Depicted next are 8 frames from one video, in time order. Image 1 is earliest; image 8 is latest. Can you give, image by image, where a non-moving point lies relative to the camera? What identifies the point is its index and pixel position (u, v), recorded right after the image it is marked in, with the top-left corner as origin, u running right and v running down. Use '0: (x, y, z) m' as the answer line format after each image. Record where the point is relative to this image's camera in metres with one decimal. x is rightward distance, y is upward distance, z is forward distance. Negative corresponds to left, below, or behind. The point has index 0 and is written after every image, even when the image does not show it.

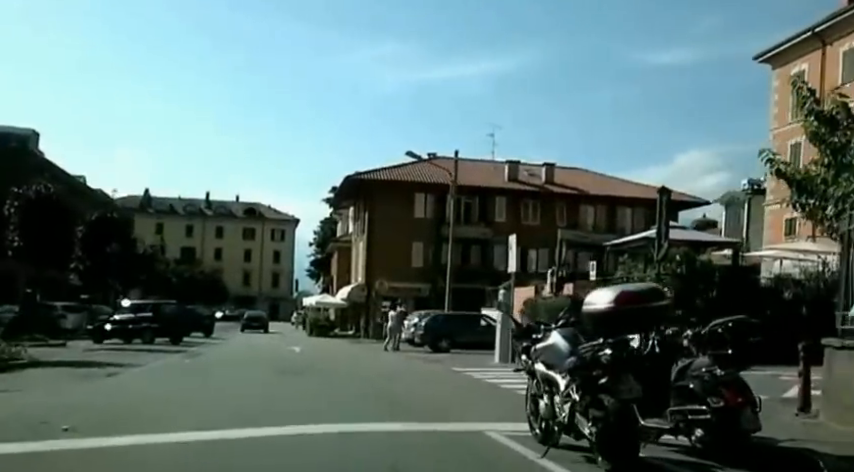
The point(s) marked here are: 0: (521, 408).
0: (+1.8, -3.0, +16.1) m
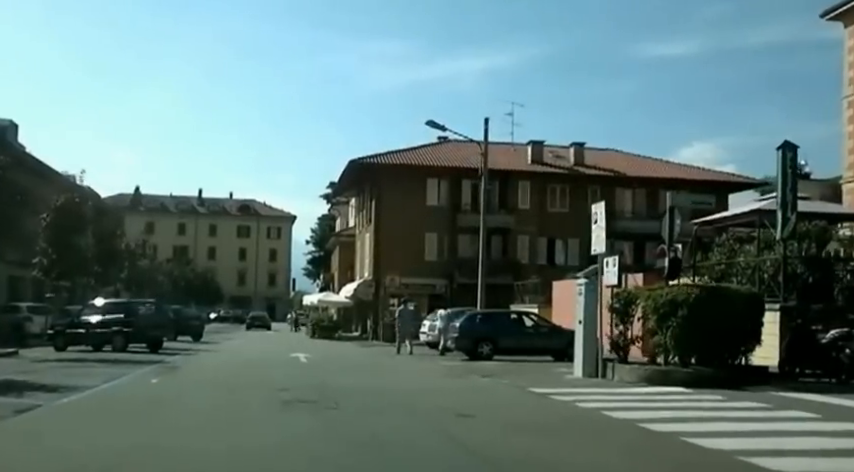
0: (+3.0, -2.4, +9.1) m
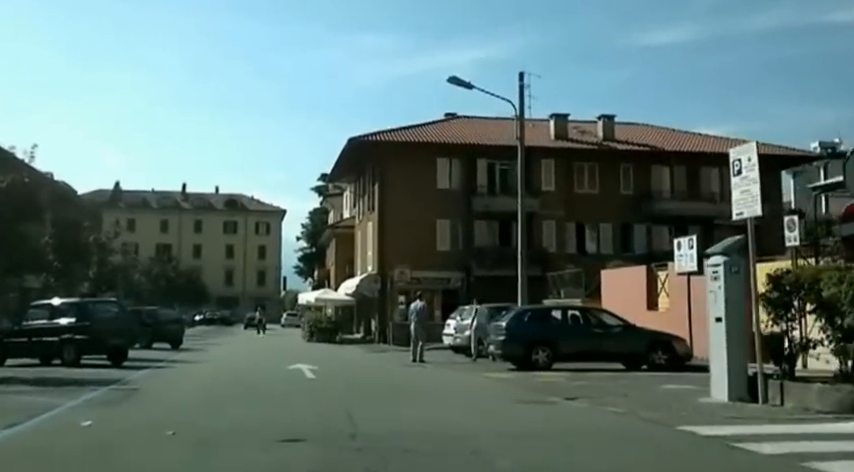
0: (+4.2, -1.8, +2.8) m
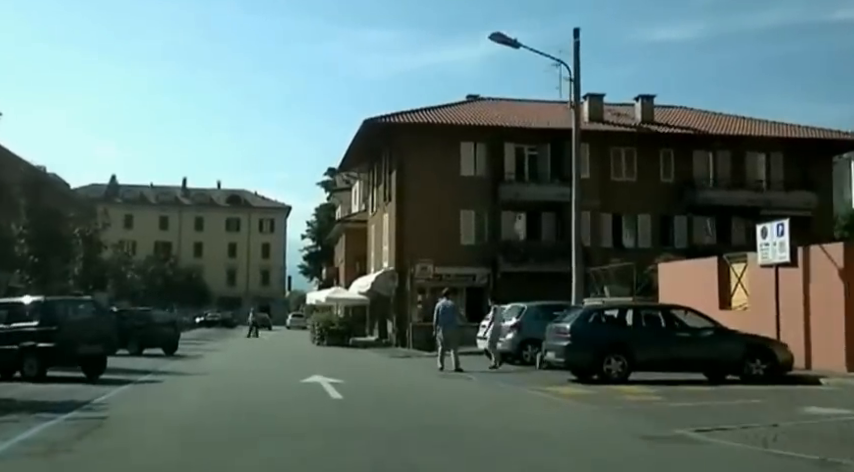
0: (+5.1, -1.4, -1.6) m
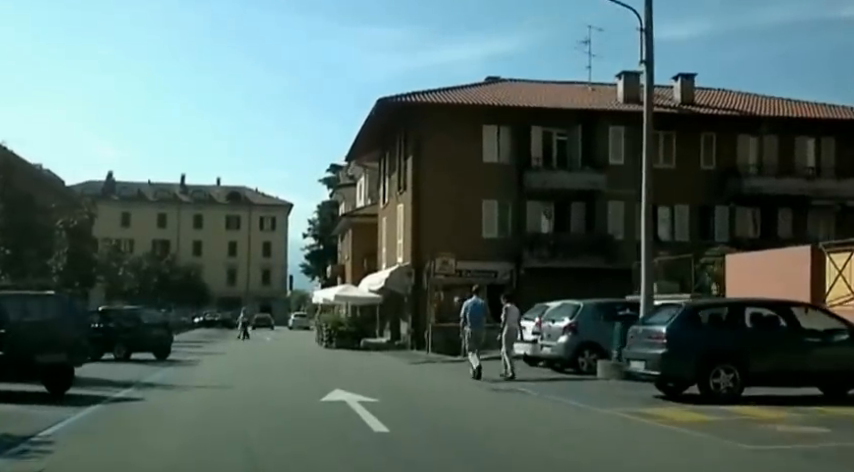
0: (+6.0, -1.0, -5.5) m
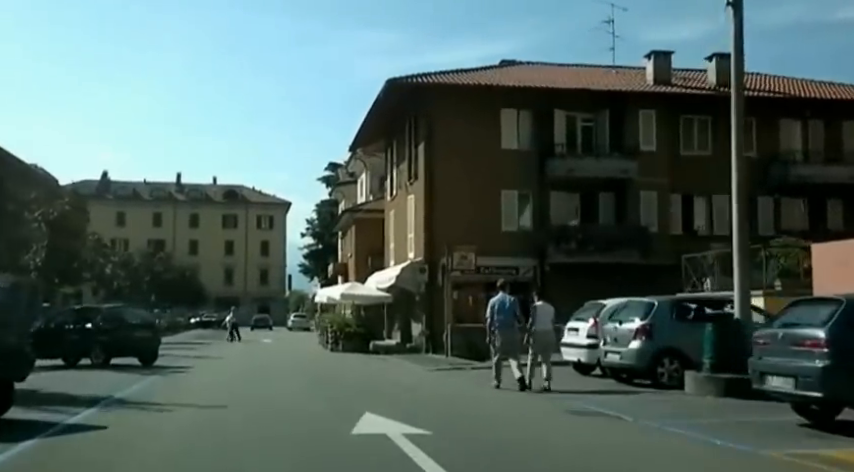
0: (+6.8, -0.6, -9.2) m
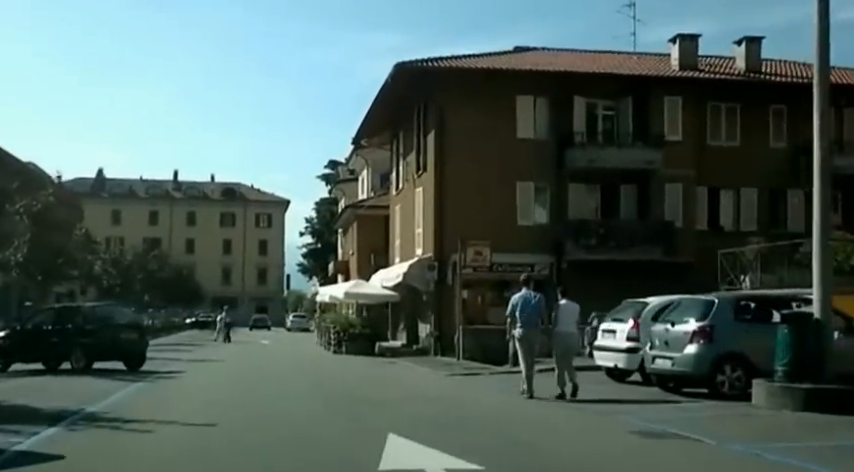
0: (+7.2, -0.4, -11.5) m
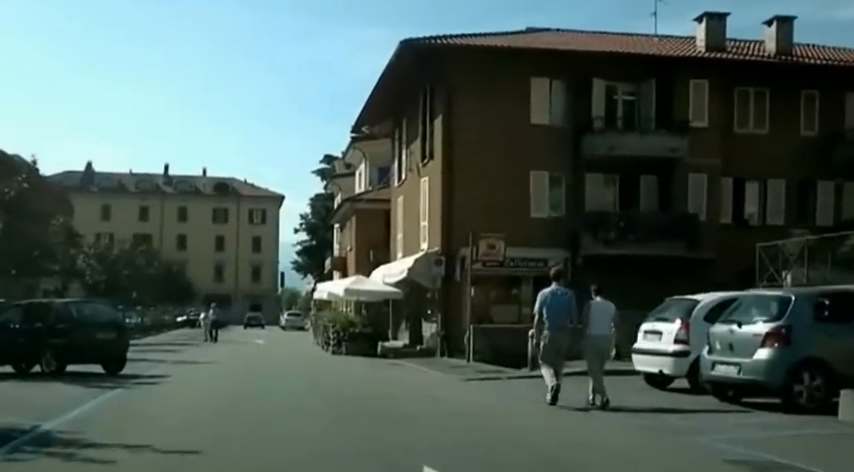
0: (+7.8, -0.3, -13.8) m
